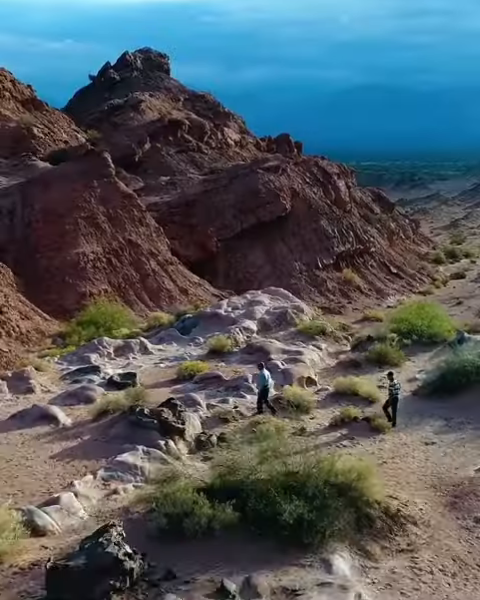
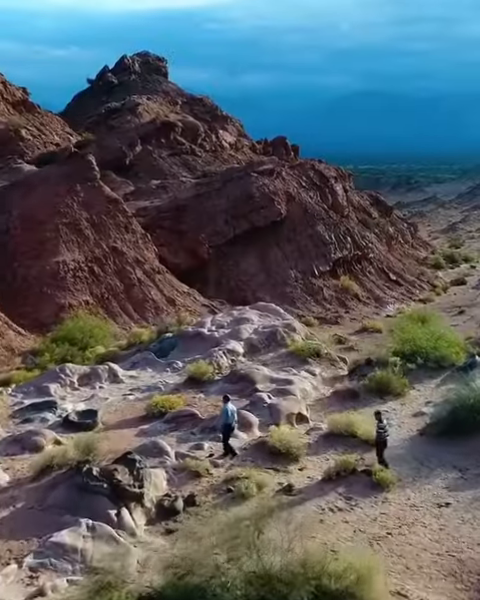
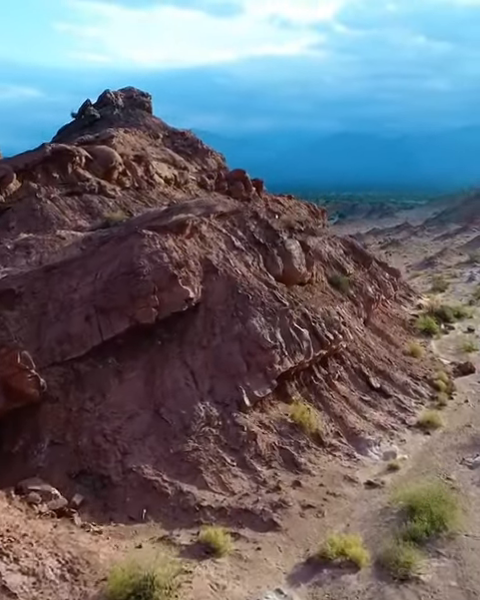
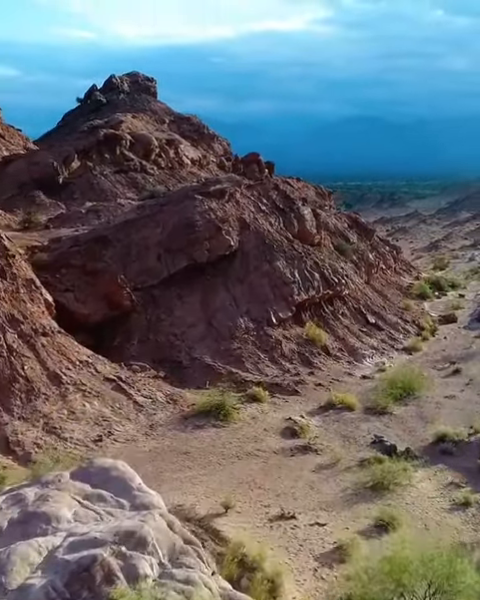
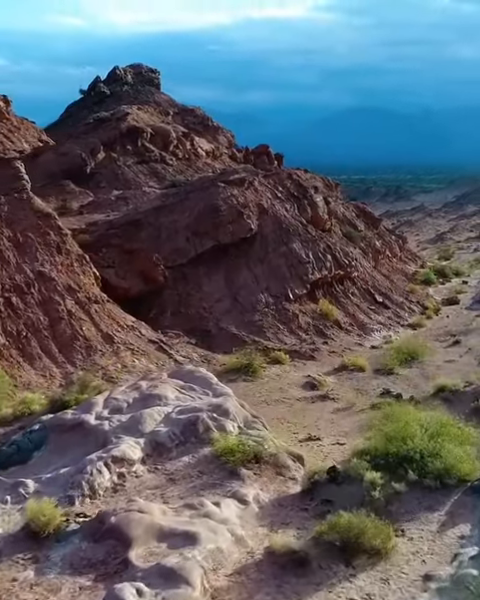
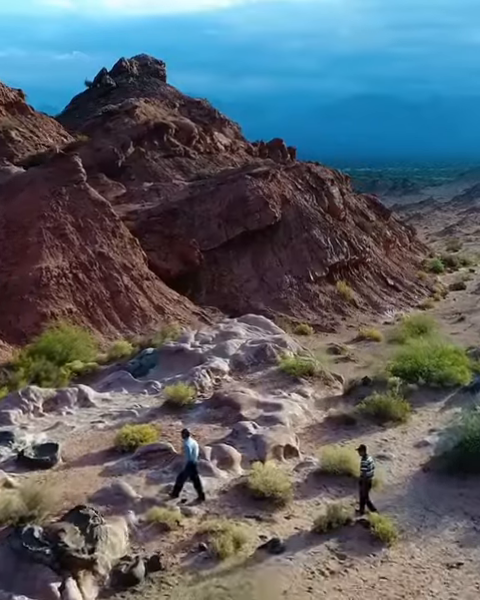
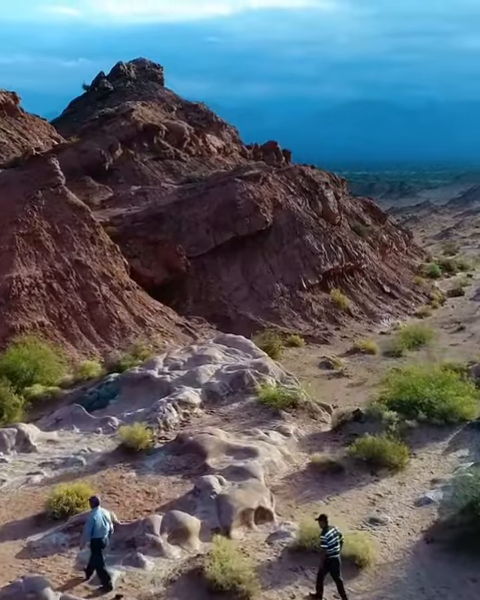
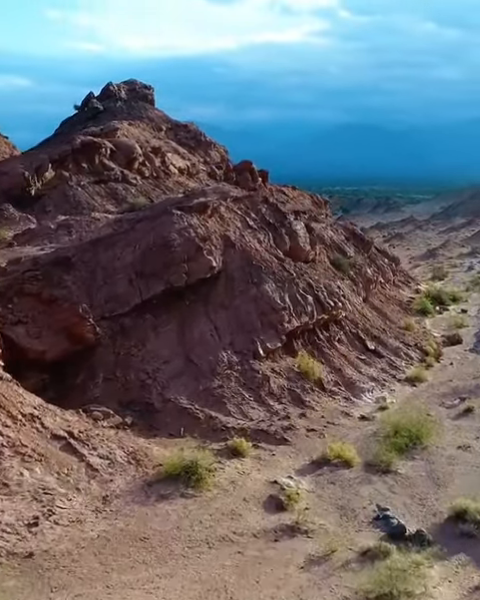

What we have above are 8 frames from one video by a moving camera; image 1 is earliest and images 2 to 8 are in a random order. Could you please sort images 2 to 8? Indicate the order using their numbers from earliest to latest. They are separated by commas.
2, 6, 7, 5, 4, 8, 3
